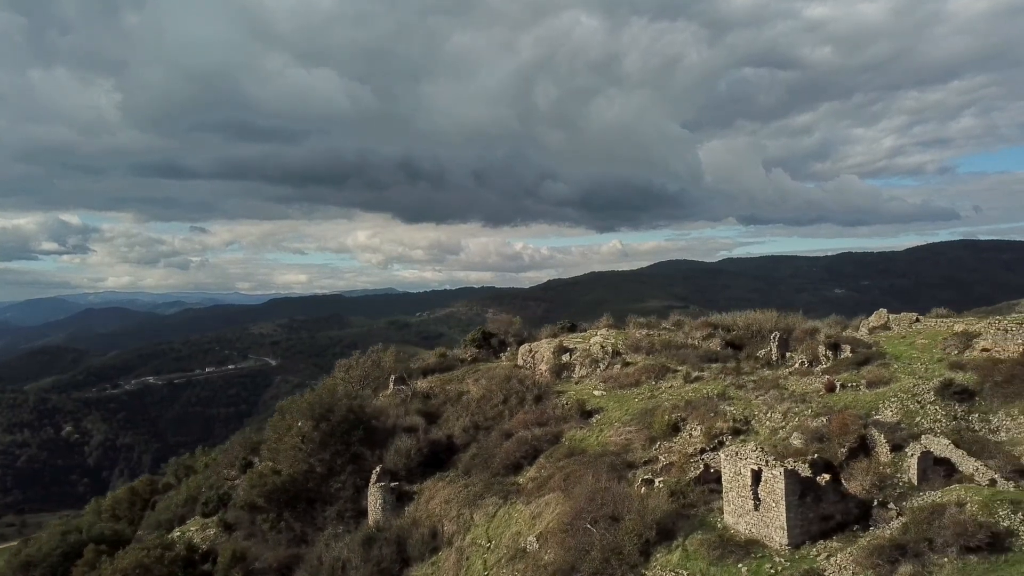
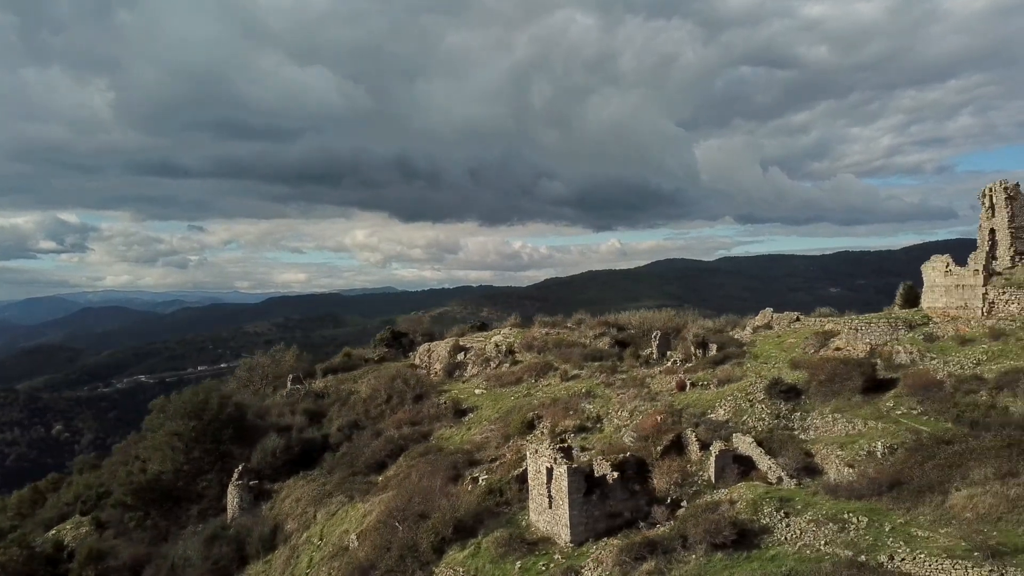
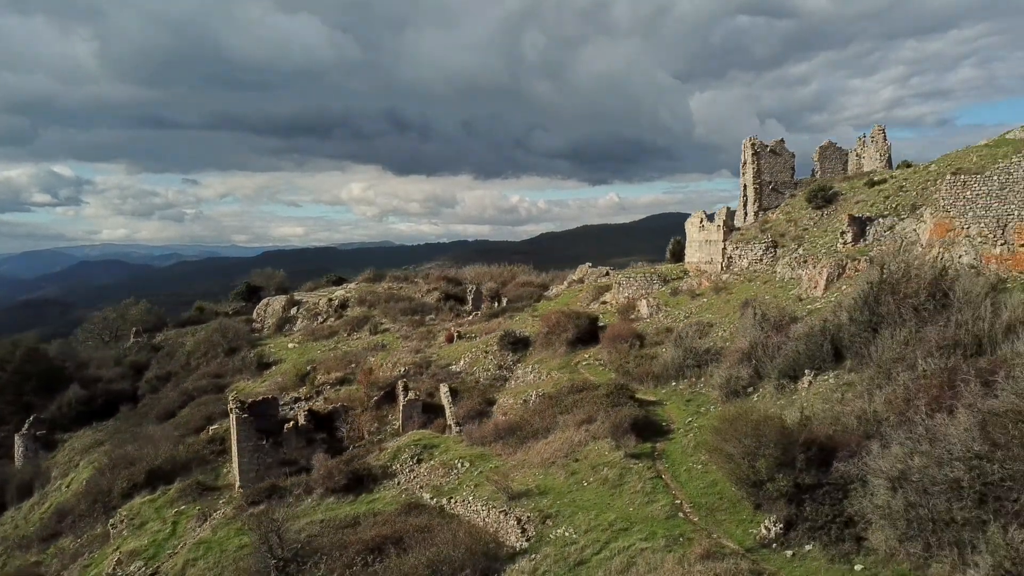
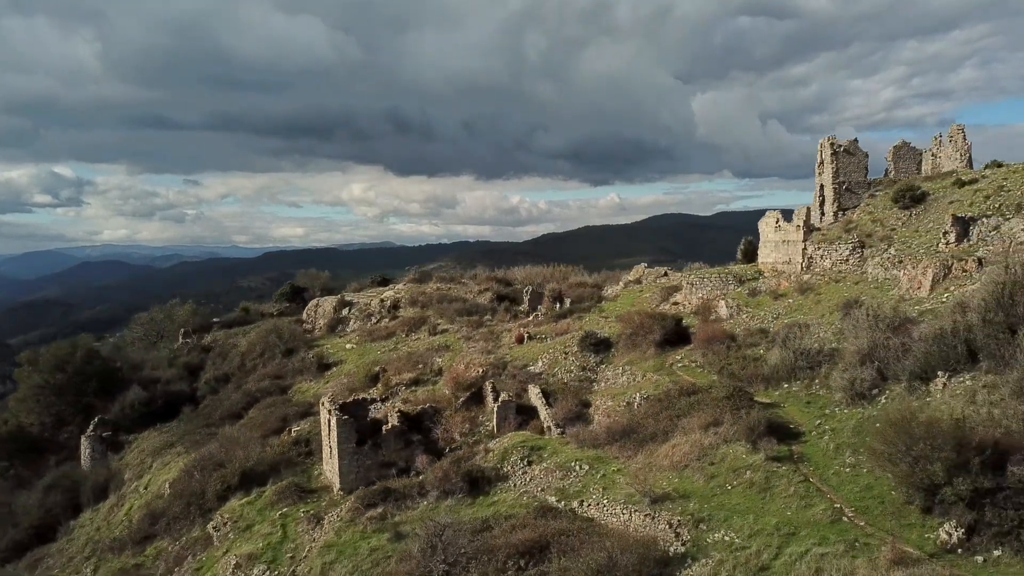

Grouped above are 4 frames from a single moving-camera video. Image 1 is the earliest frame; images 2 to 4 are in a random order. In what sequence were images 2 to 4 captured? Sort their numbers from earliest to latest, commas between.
2, 4, 3
